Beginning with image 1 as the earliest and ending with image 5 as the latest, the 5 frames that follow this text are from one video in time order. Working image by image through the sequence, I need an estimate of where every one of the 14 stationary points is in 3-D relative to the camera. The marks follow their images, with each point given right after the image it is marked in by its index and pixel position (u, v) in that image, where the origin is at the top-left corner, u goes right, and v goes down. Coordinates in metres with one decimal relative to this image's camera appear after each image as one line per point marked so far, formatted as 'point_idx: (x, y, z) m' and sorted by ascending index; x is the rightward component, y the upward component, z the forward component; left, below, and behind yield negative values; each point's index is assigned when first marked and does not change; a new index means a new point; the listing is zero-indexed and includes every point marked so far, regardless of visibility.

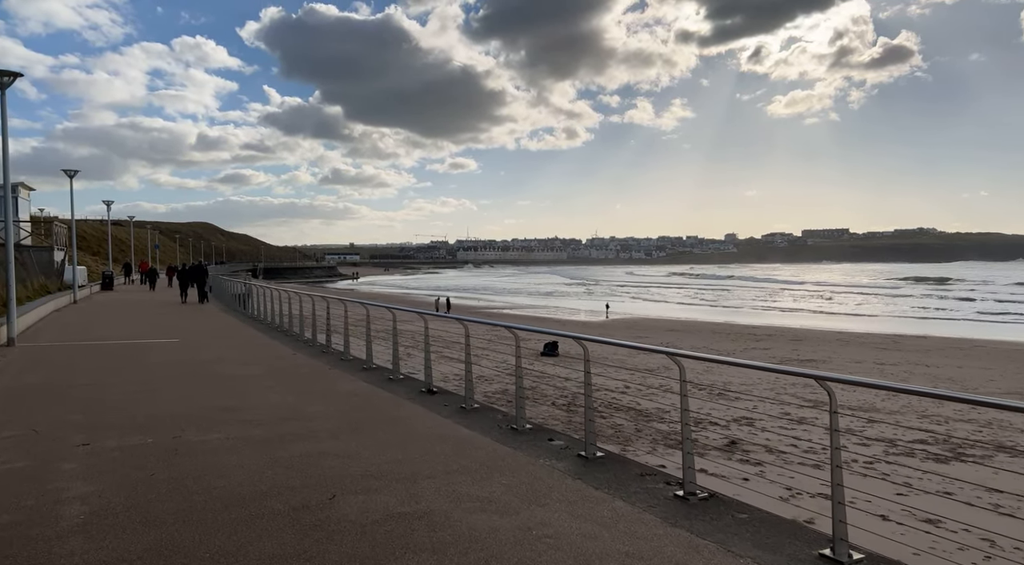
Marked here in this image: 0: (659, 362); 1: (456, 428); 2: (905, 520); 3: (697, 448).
0: (+3.8, -2.1, +15.1) m
1: (-0.4, -1.0, +3.9) m
2: (+3.5, -2.1, +5.2) m
3: (+2.3, -2.1, +7.3) m
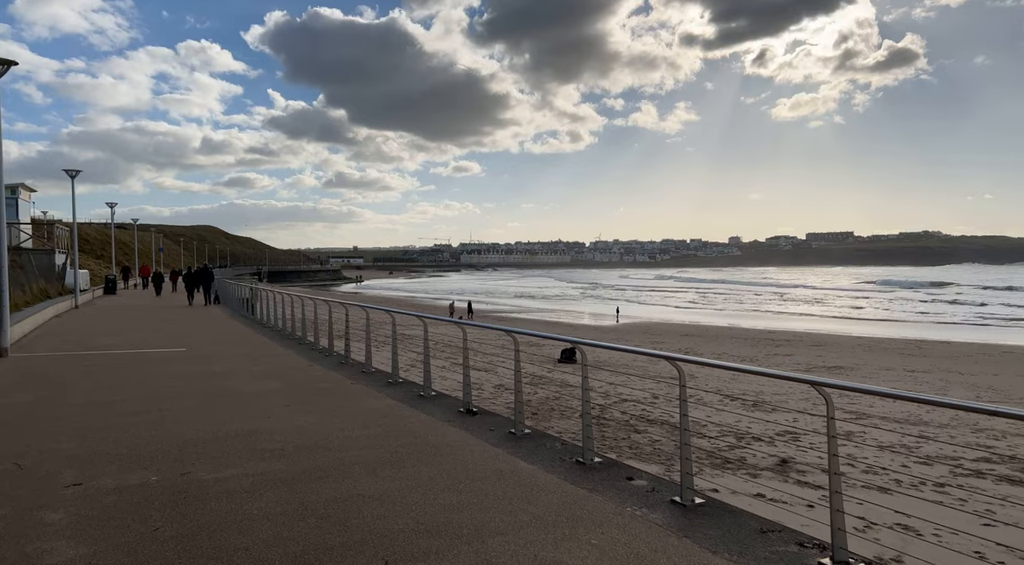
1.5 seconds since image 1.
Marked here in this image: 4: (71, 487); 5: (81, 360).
0: (+4.2, -2.2, +14.5) m
1: (0.0, -1.0, +3.3) m
2: (+3.8, -2.2, +4.6) m
3: (+2.7, -2.1, +6.7) m
4: (-2.1, -1.0, +2.9) m
5: (-5.5, -1.0, +7.5) m
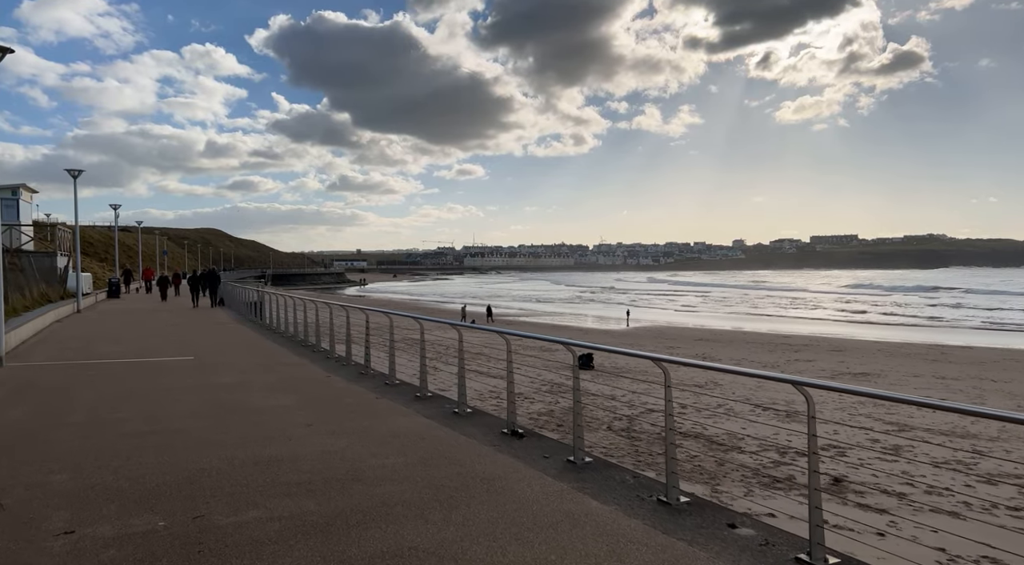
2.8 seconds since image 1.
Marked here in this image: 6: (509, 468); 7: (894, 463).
0: (+4.6, -2.3, +13.9) m
1: (+0.3, -1.0, +2.8) m
2: (+4.2, -2.2, +4.1) m
3: (+3.0, -2.2, +6.2) m
4: (-1.8, -1.0, +2.4) m
5: (-5.1, -1.0, +7.0) m
6: (0.0, -1.0, +3.2) m
7: (+4.8, -2.3, +7.3) m
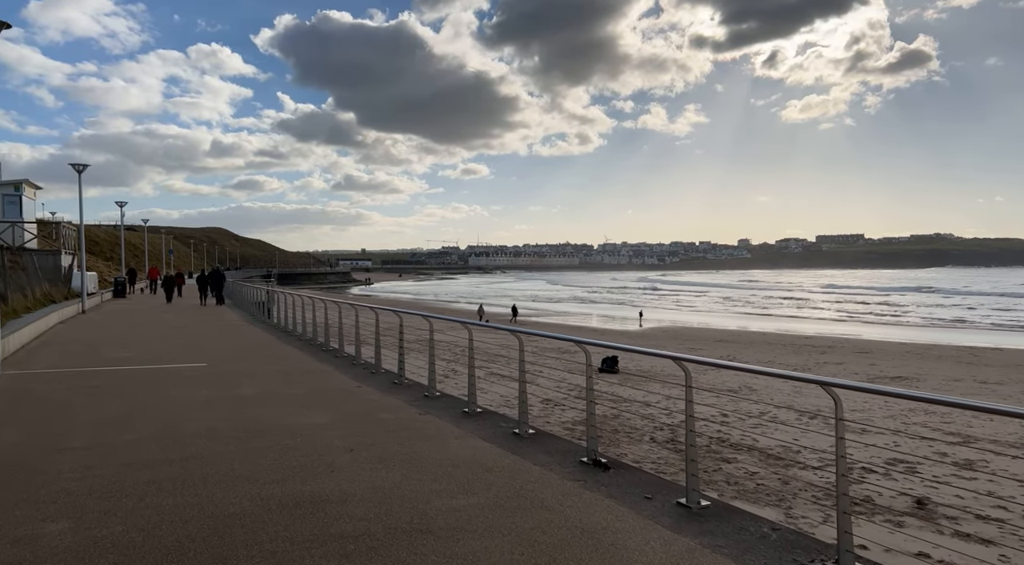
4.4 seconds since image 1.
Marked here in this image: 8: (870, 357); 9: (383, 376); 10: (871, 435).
0: (+5.1, -2.2, +13.3) m
1: (+0.8, -1.0, +2.2) m
2: (+4.6, -2.2, +3.4) m
3: (+3.5, -2.2, +5.6) m
4: (-1.4, -1.0, +1.7) m
5: (-4.7, -1.0, +6.4) m
6: (+0.4, -1.0, +2.6) m
7: (+5.3, -2.3, +6.7) m
8: (+12.0, -2.5, +19.9) m
9: (-1.4, -1.0, +6.3) m
10: (+5.4, -2.3, +8.9) m
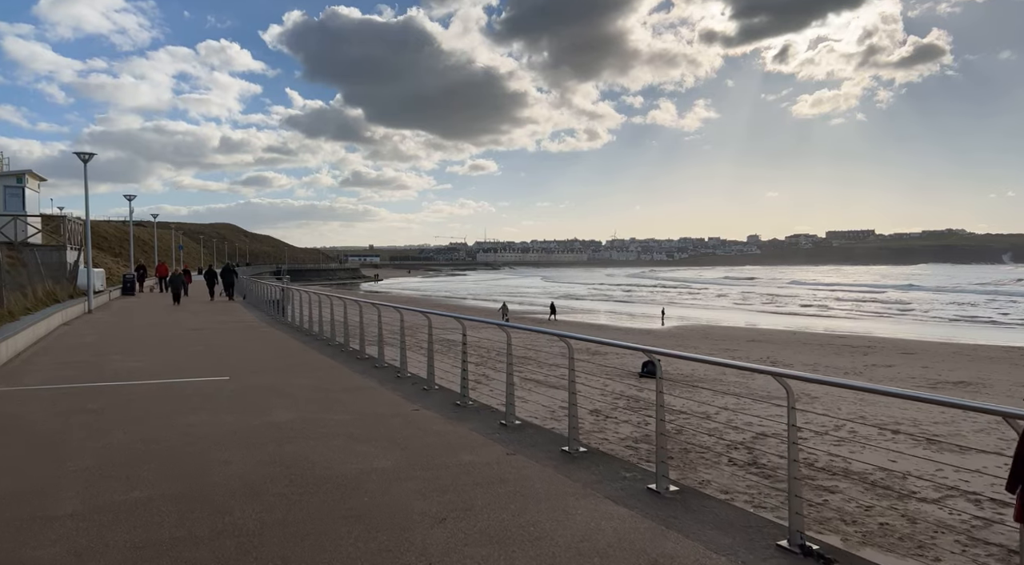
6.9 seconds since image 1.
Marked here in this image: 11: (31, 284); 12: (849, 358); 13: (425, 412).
0: (+5.9, -2.2, +12.2) m
1: (+1.4, -1.1, +1.2) m
2: (+5.3, -2.2, +2.4) m
3: (+4.2, -2.2, +4.5) m
4: (-0.7, -1.1, +0.8) m
5: (-4.0, -1.0, +5.5) m
6: (+1.1, -1.1, +1.6) m
7: (+6.0, -2.3, +5.6) m
8: (+12.9, -2.4, +18.7) m
9: (-0.7, -1.0, +5.4) m
10: (+6.1, -2.3, +7.8) m
11: (-12.8, 0.0, +15.8) m
12: (+10.8, -2.5, +19.1) m
13: (-0.7, -1.0, +4.7) m
